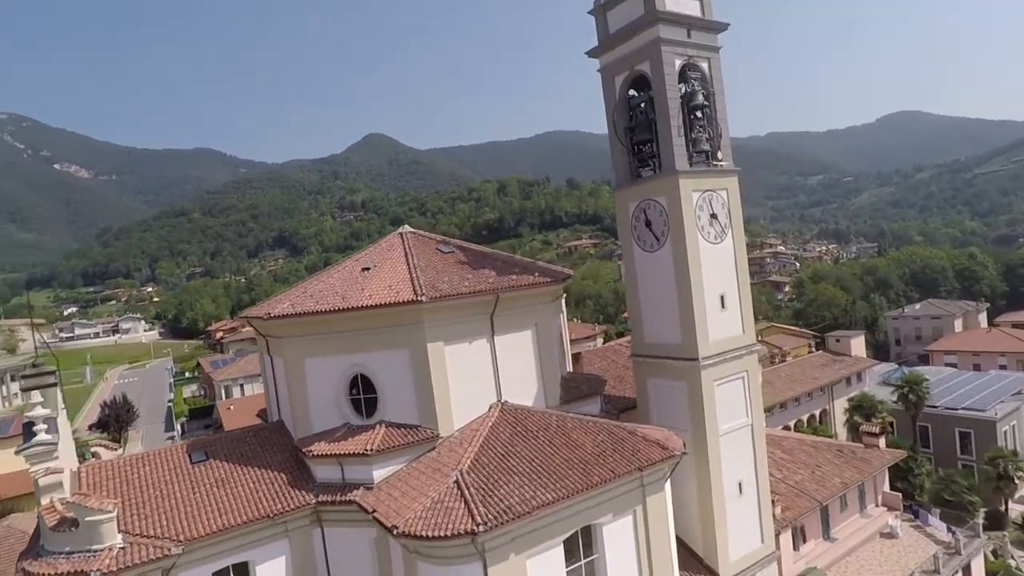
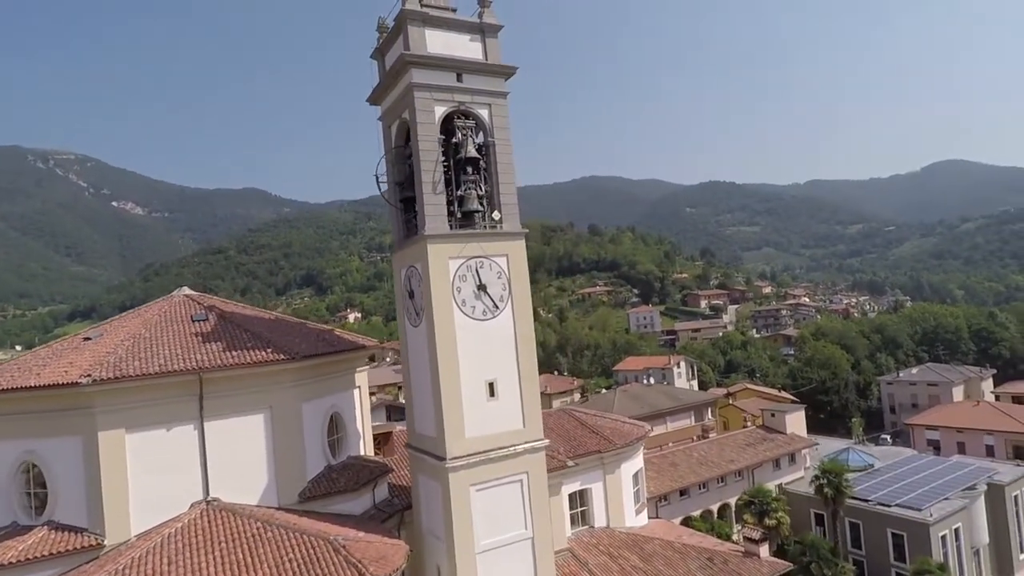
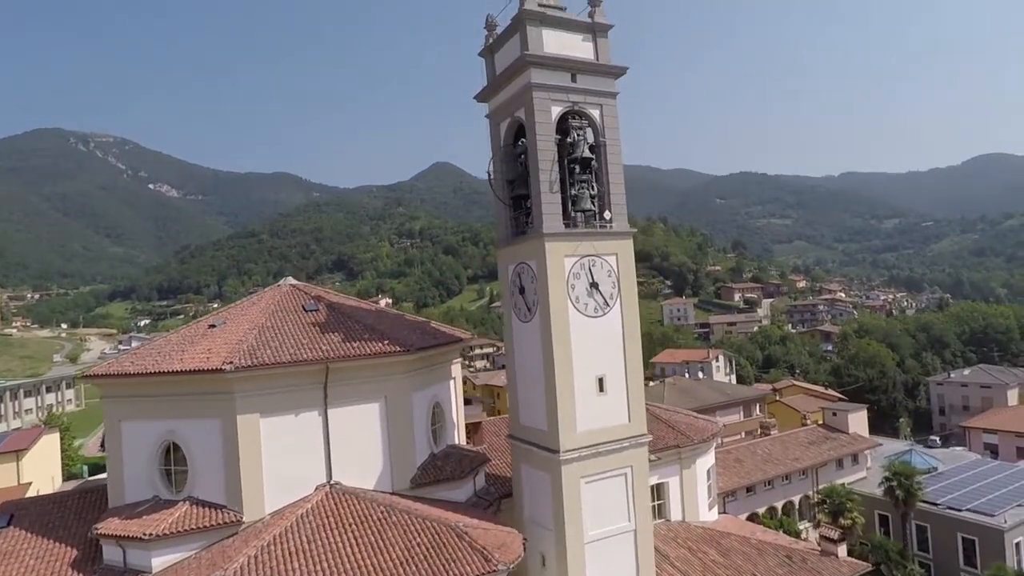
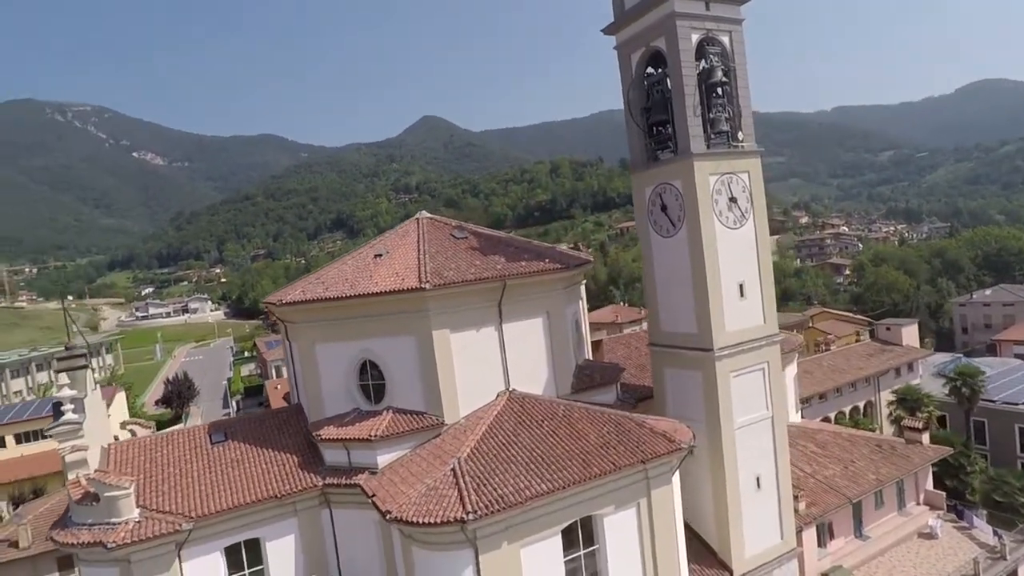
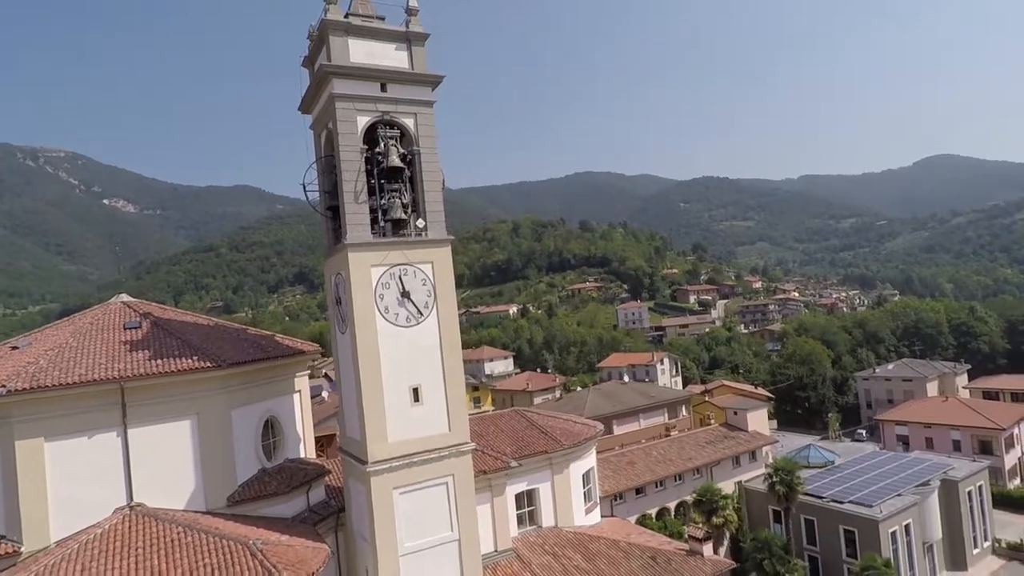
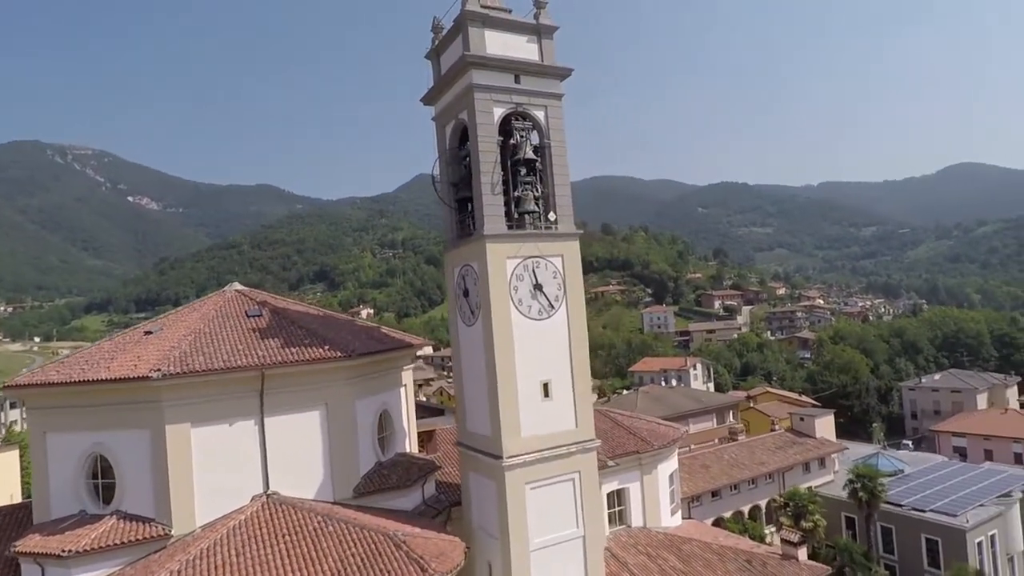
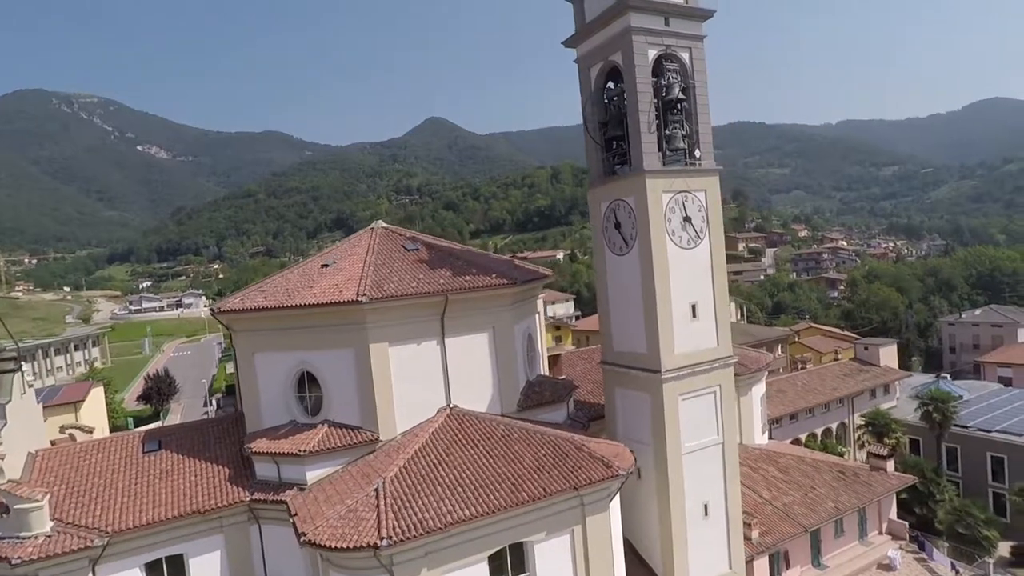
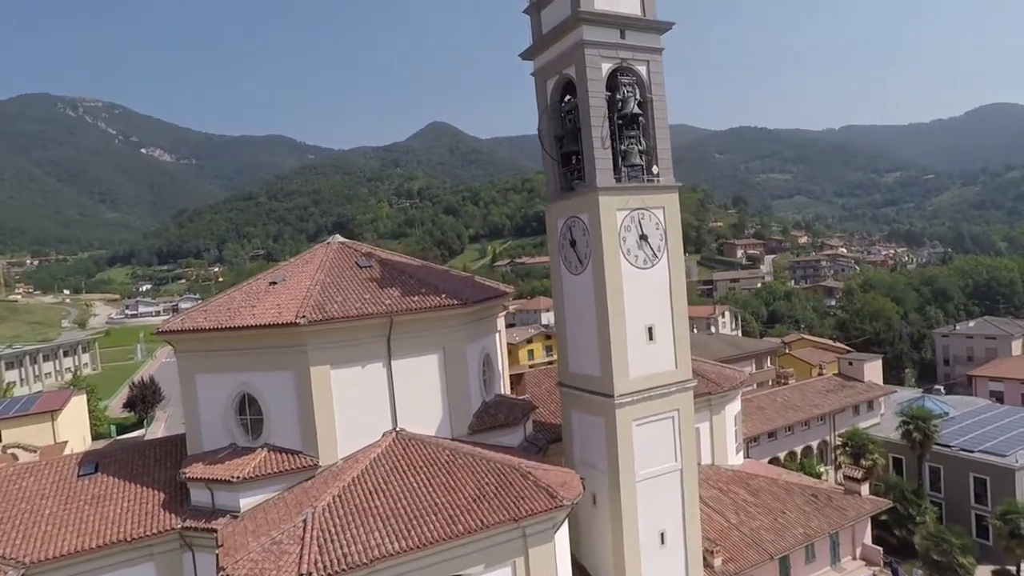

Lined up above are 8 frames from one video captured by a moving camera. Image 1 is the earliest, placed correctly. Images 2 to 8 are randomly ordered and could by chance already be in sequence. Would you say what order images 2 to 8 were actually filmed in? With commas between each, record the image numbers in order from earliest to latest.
4, 7, 8, 3, 6, 2, 5
